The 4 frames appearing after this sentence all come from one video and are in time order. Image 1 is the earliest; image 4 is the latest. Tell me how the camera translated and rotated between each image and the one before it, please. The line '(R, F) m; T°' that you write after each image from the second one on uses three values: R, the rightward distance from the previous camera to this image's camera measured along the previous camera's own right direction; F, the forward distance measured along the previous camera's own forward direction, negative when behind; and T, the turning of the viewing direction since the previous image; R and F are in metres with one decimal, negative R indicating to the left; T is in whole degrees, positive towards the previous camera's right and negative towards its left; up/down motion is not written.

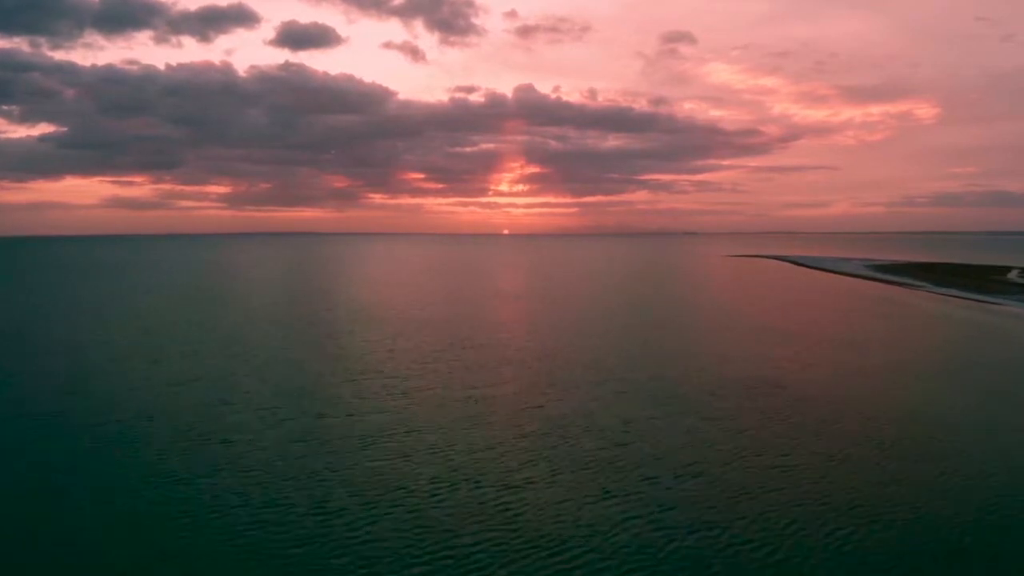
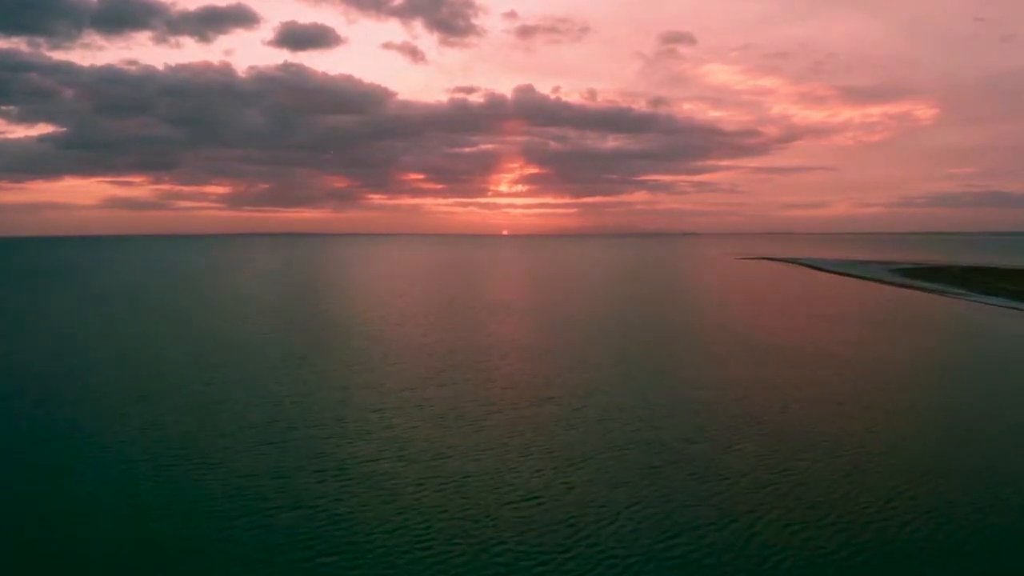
(-0.2, +0.5) m; 0°
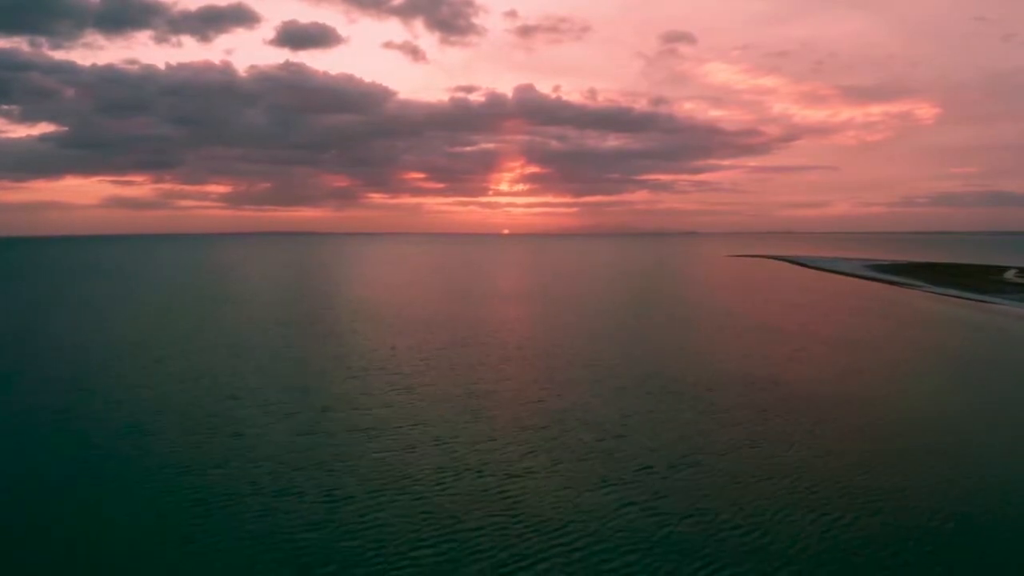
(-0.1, +0.5) m; 0°
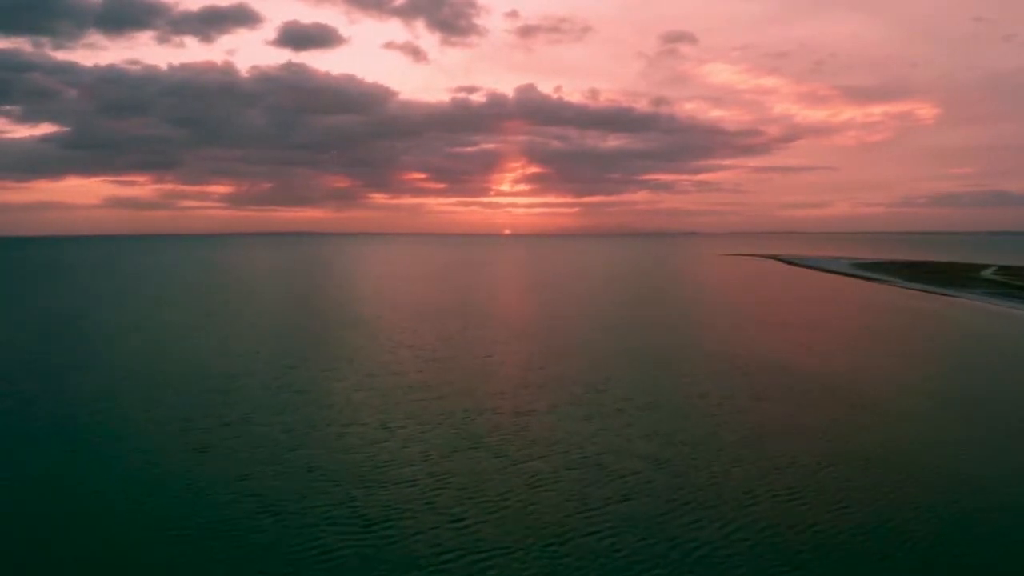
(+0.2, -1.6) m; 0°
